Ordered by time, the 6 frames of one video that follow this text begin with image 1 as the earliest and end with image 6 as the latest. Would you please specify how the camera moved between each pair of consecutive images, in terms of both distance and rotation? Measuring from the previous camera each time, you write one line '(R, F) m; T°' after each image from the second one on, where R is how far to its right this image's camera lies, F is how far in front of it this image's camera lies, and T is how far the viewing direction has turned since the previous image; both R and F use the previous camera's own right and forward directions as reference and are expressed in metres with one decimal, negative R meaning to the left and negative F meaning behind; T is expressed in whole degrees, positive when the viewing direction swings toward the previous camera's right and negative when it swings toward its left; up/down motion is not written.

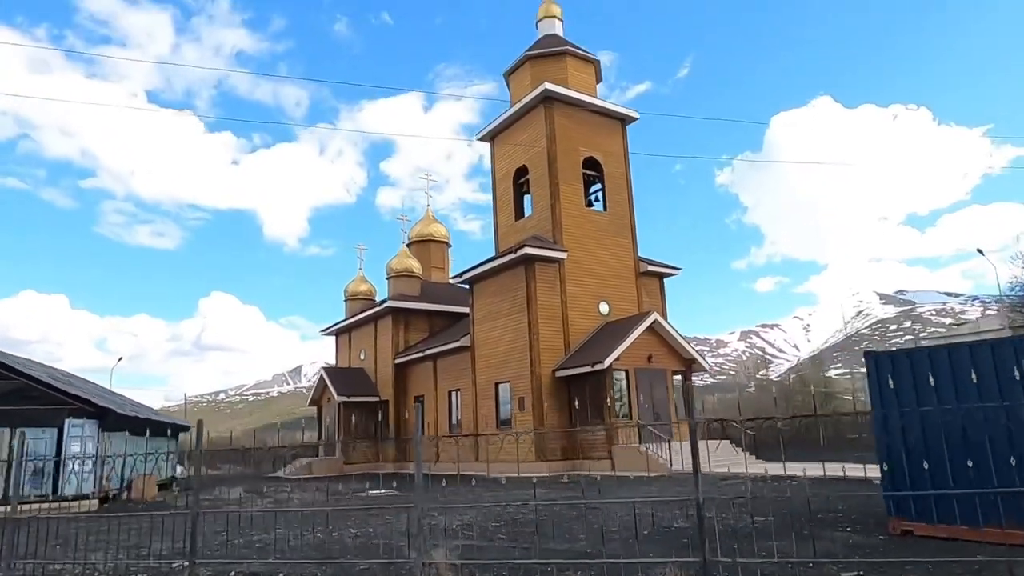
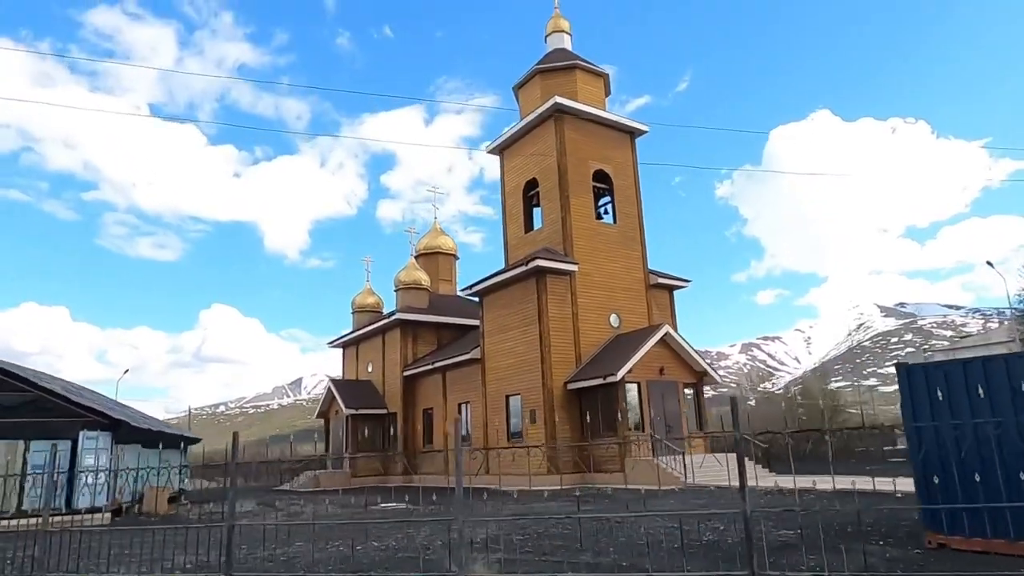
(-0.3, 0.0) m; 0°
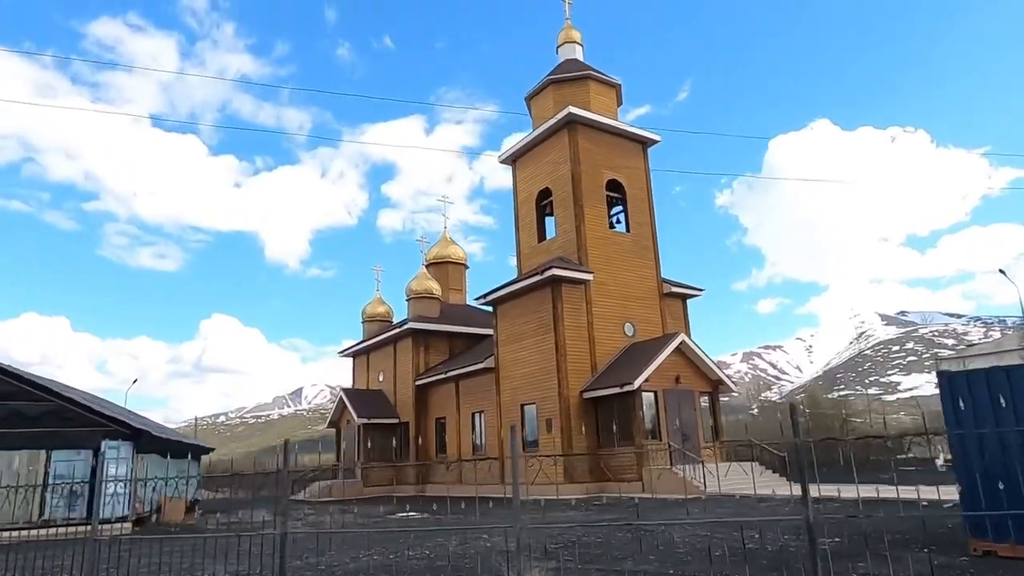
(-0.4, -0.1) m; 0°
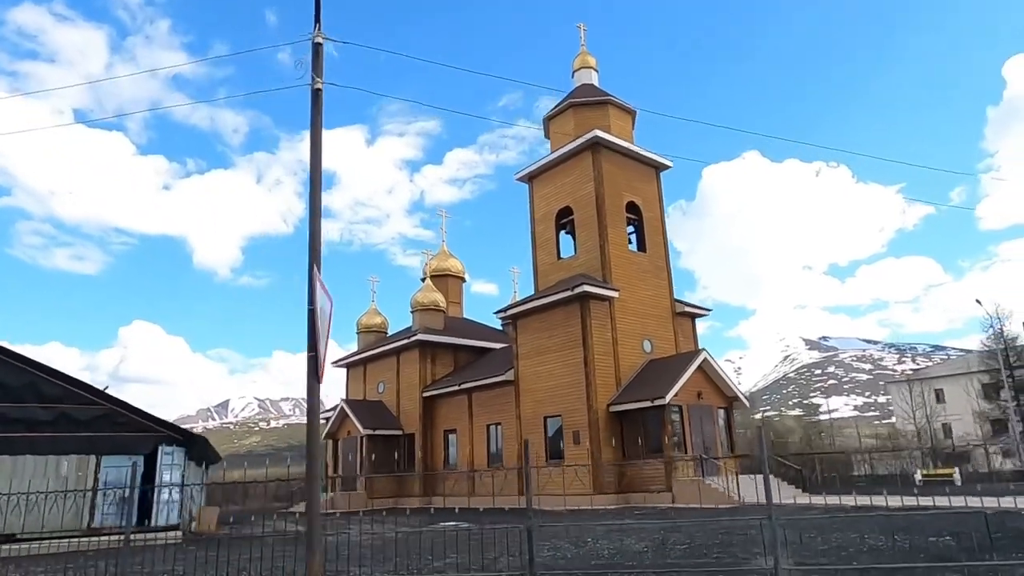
(-2.7, -0.4) m; +5°
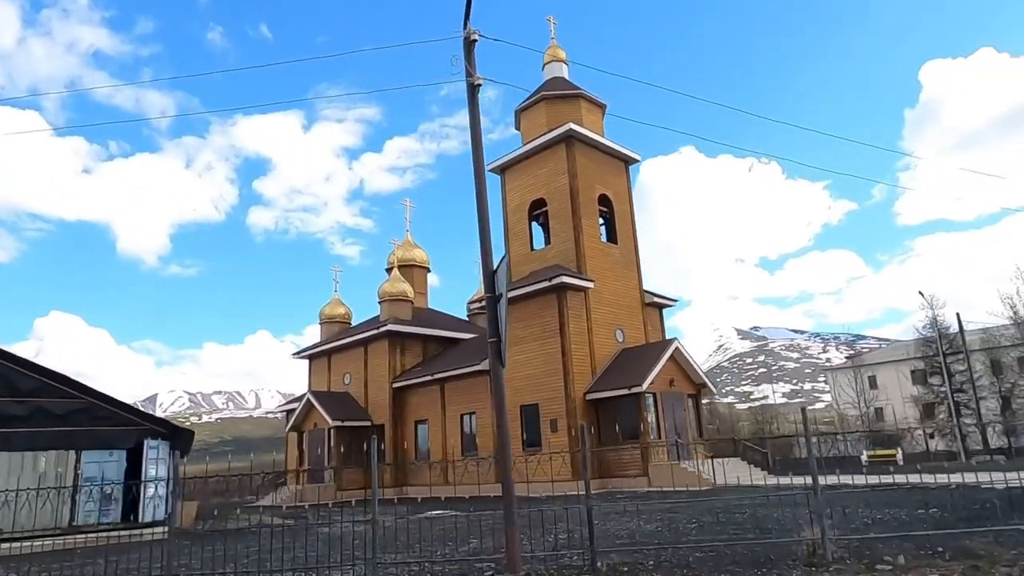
(-1.1, -0.1) m; +5°
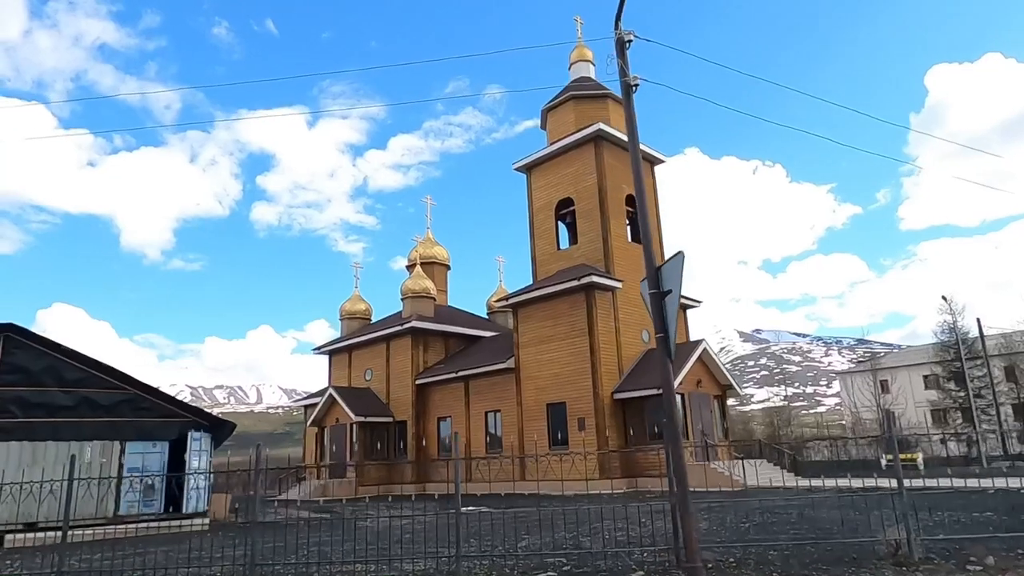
(-0.8, -0.1) m; 0°
